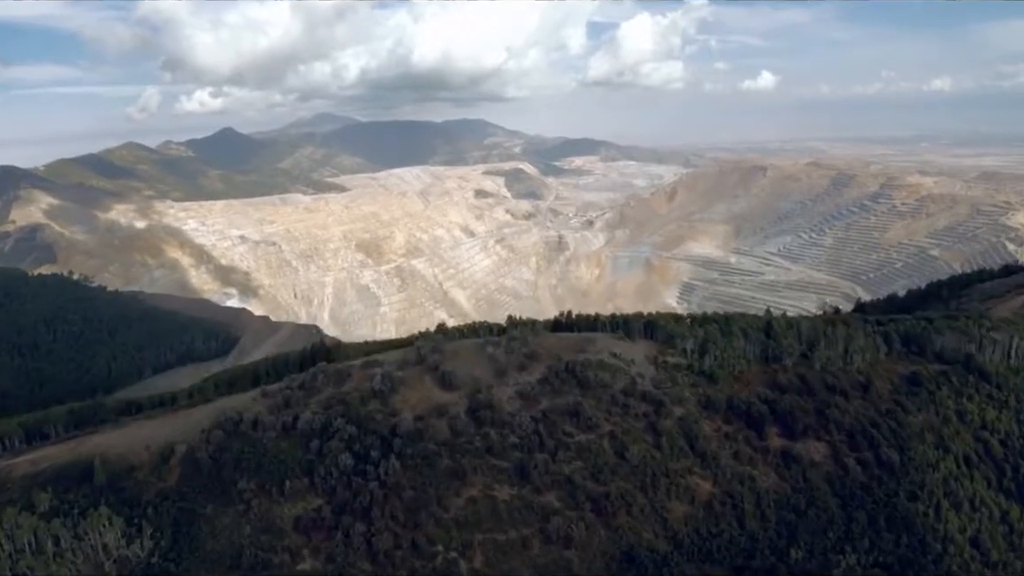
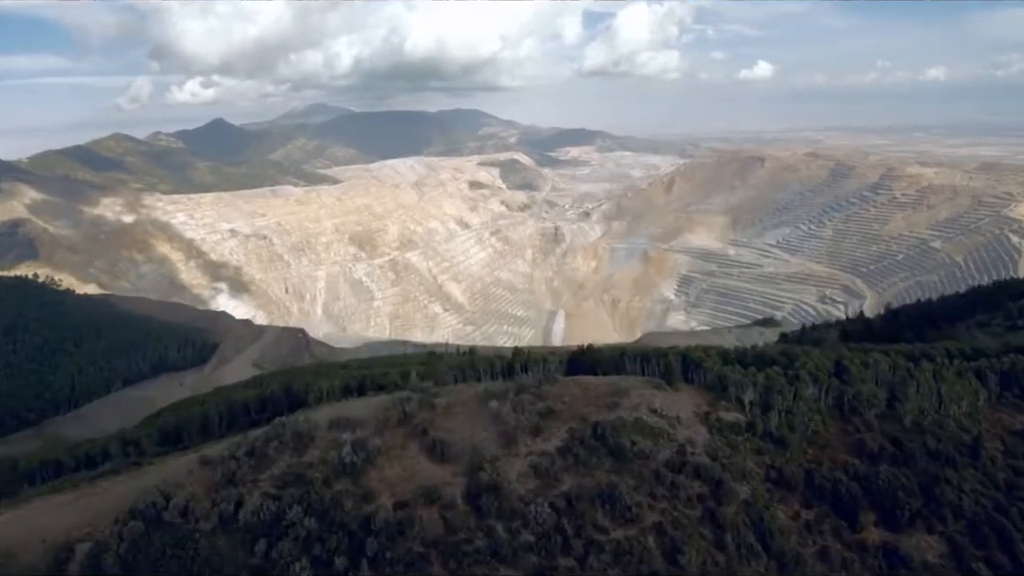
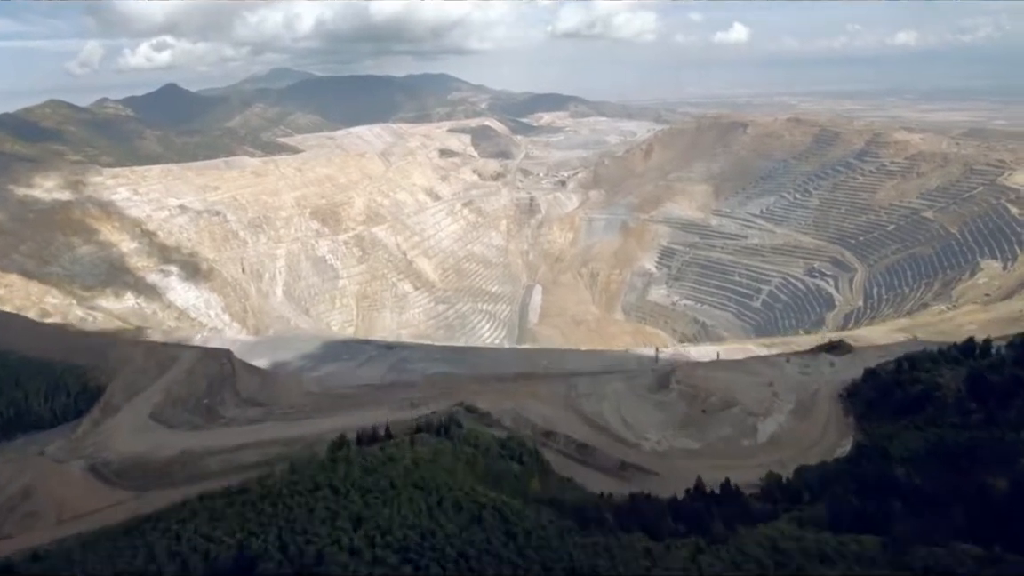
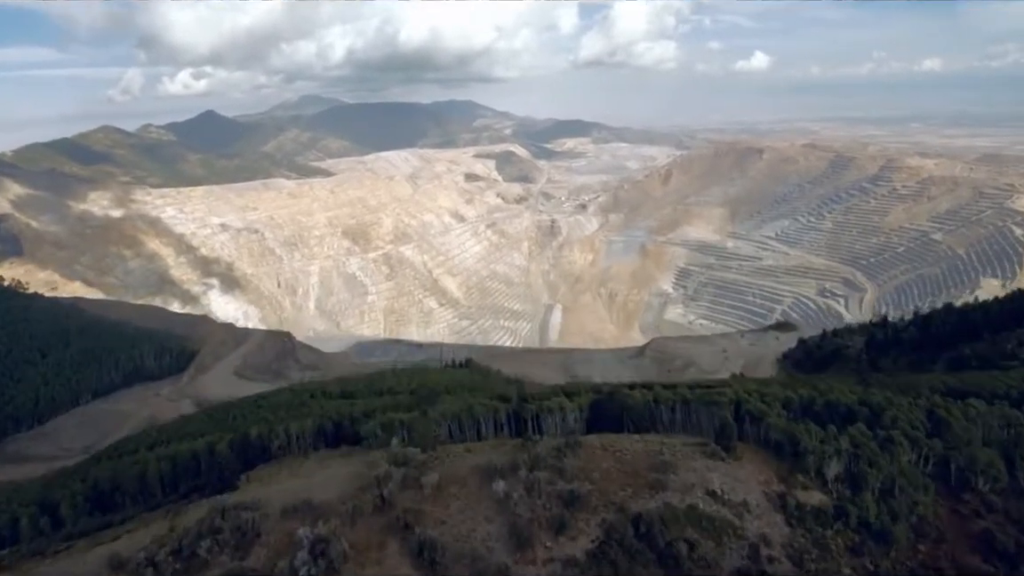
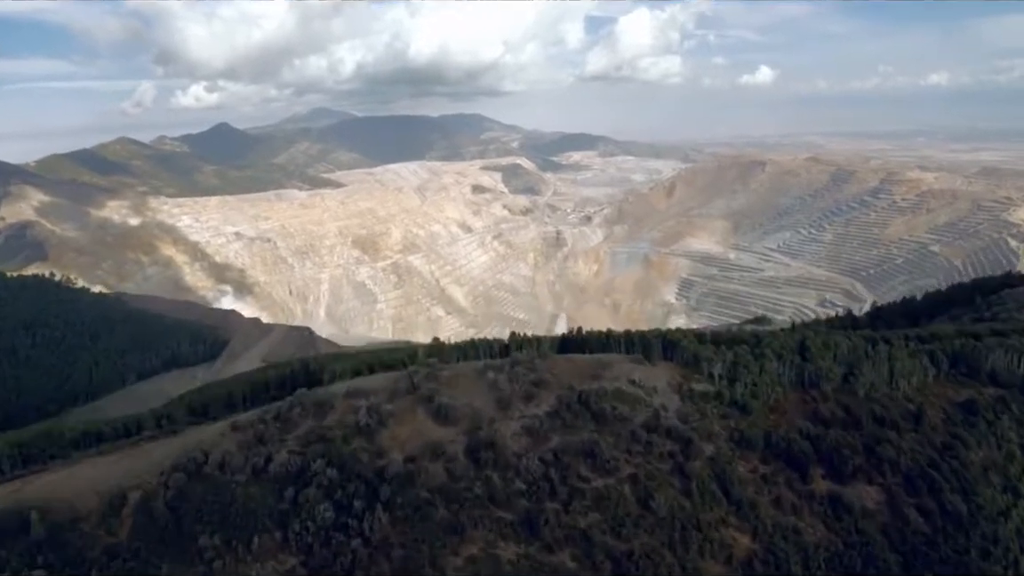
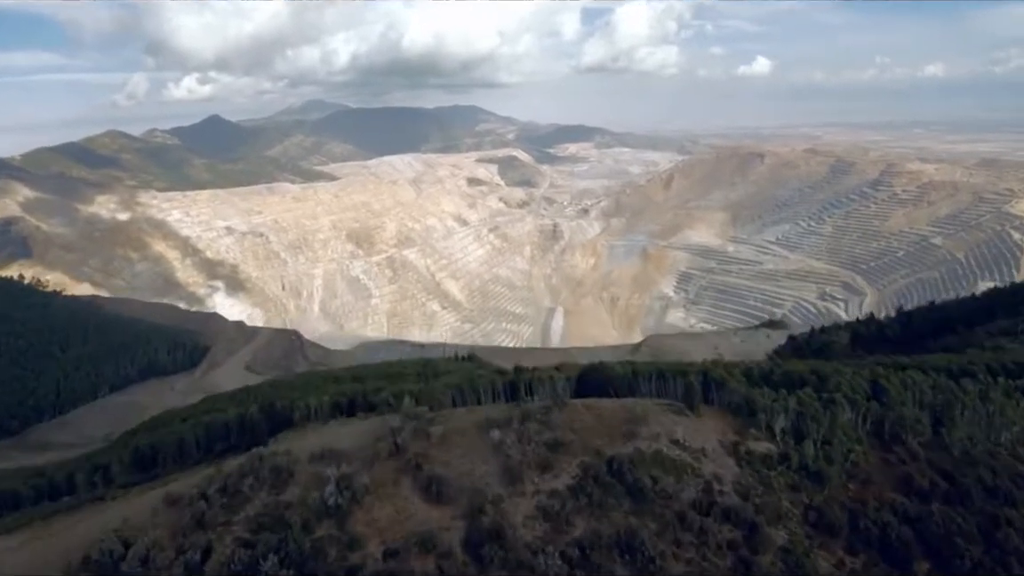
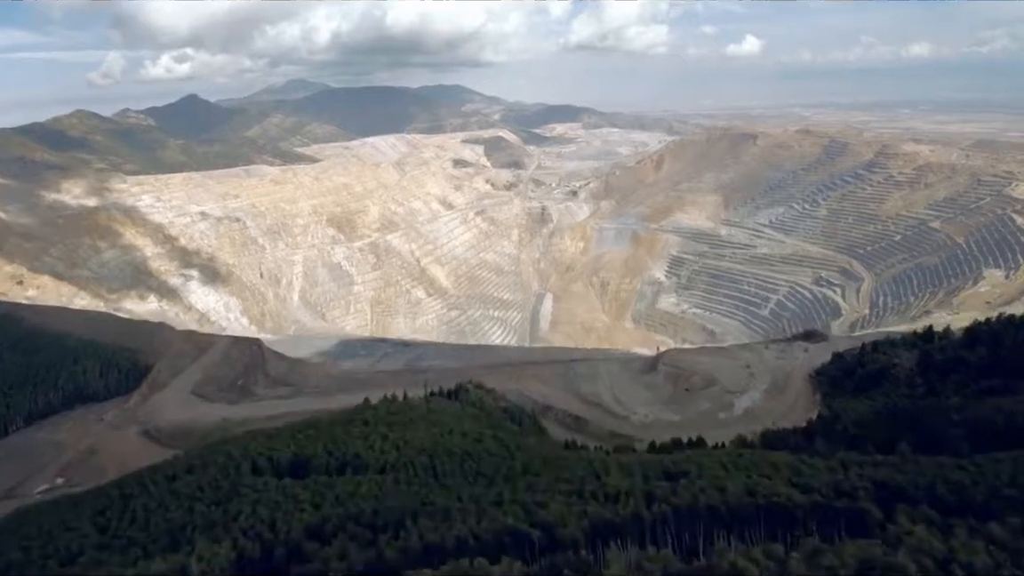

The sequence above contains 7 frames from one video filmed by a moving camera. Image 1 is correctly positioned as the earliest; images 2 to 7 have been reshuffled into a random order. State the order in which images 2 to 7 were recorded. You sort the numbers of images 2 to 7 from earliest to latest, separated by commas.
5, 2, 6, 4, 7, 3
